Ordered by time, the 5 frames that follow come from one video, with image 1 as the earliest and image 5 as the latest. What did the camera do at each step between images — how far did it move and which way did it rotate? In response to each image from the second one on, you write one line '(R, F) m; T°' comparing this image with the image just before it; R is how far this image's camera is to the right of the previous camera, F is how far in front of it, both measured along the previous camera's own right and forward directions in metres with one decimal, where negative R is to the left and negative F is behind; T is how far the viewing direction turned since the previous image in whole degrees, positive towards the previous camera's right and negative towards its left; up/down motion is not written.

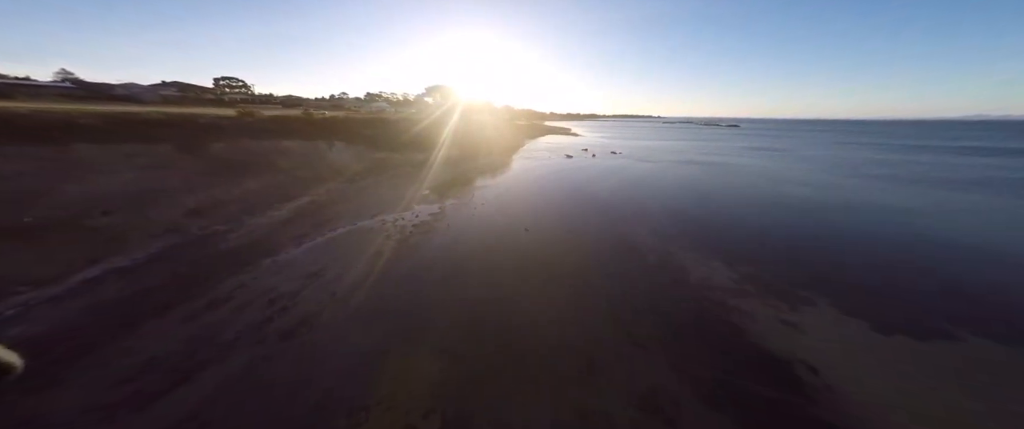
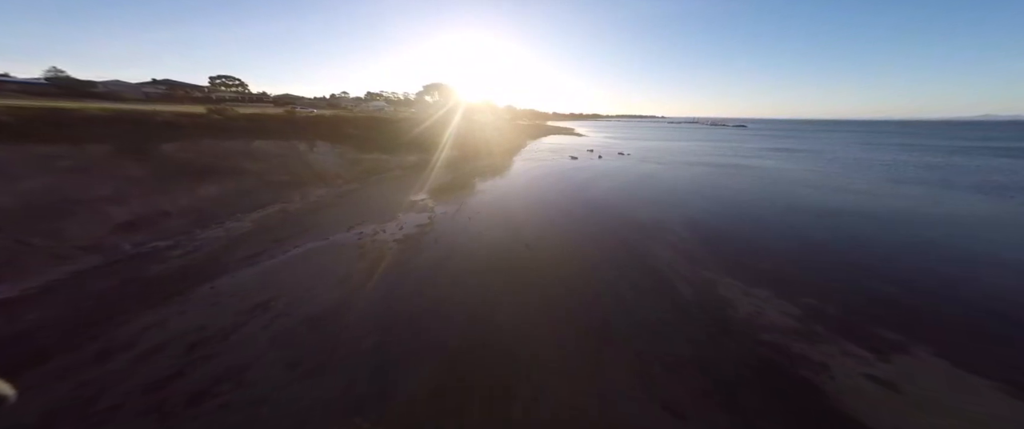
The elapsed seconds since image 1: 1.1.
(+0.1, +1.7) m; 0°
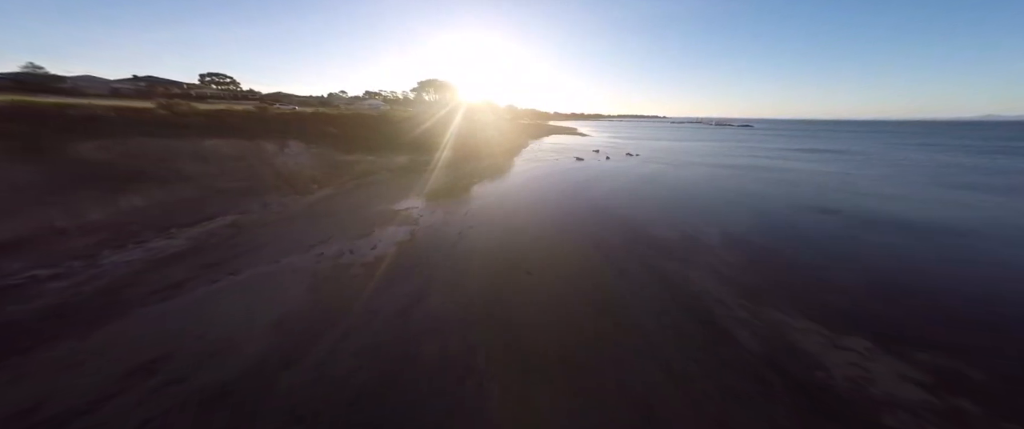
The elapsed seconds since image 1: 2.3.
(0.0, +2.0) m; 0°
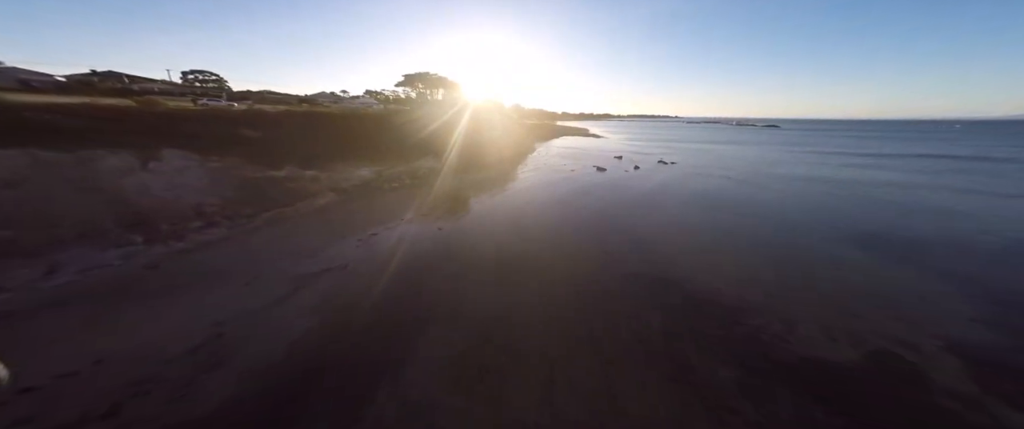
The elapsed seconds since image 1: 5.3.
(+0.4, +5.2) m; -2°
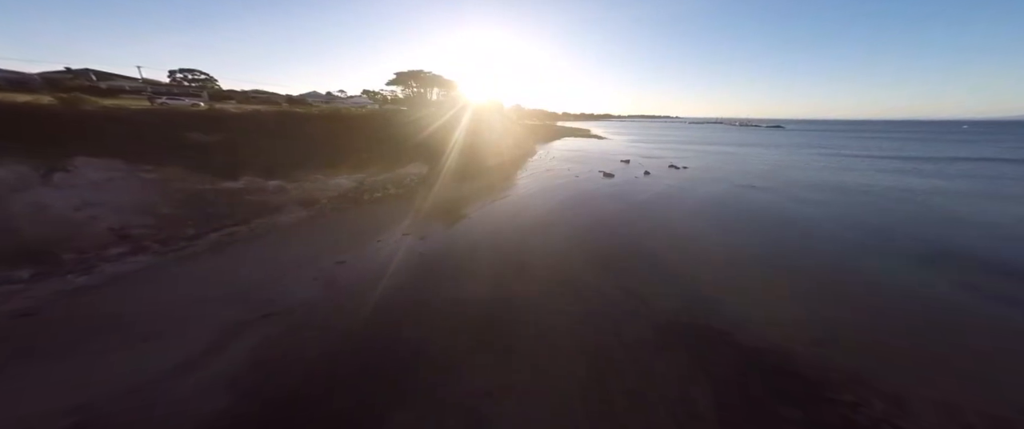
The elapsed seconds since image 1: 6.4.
(0.0, +1.7) m; 0°
